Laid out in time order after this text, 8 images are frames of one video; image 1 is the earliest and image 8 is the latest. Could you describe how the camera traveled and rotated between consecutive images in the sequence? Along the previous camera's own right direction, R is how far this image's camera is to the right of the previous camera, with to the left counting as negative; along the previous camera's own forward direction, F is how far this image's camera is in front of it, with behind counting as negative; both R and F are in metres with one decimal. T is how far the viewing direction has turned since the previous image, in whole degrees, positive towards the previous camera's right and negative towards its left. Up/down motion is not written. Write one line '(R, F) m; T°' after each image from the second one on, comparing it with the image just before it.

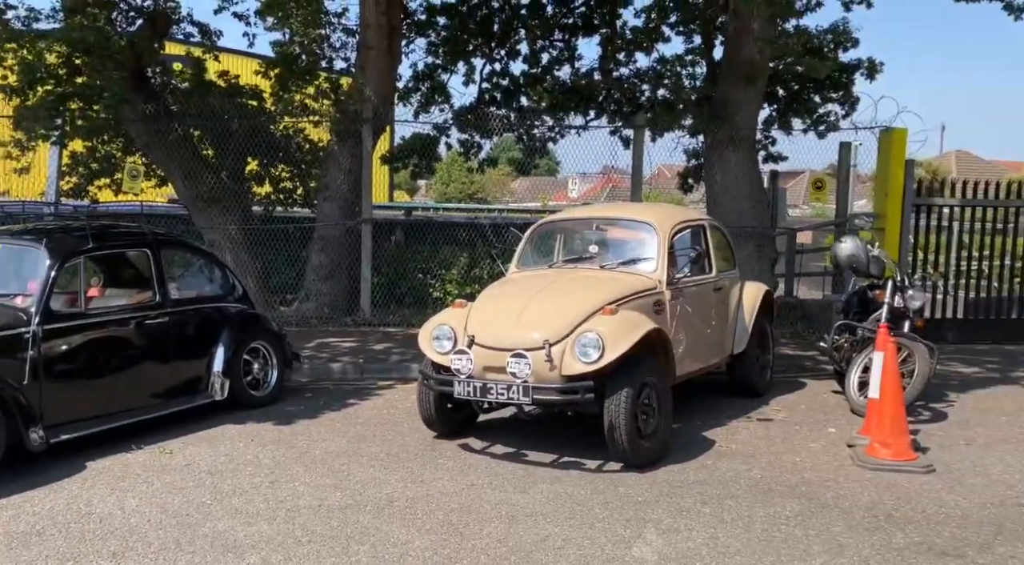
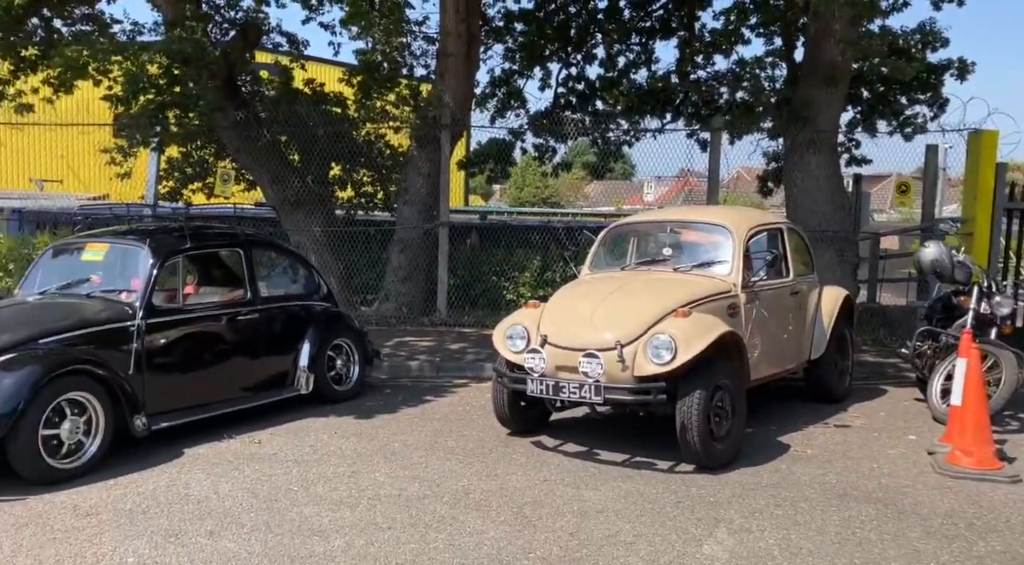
(0.0, -0.1) m; -5°
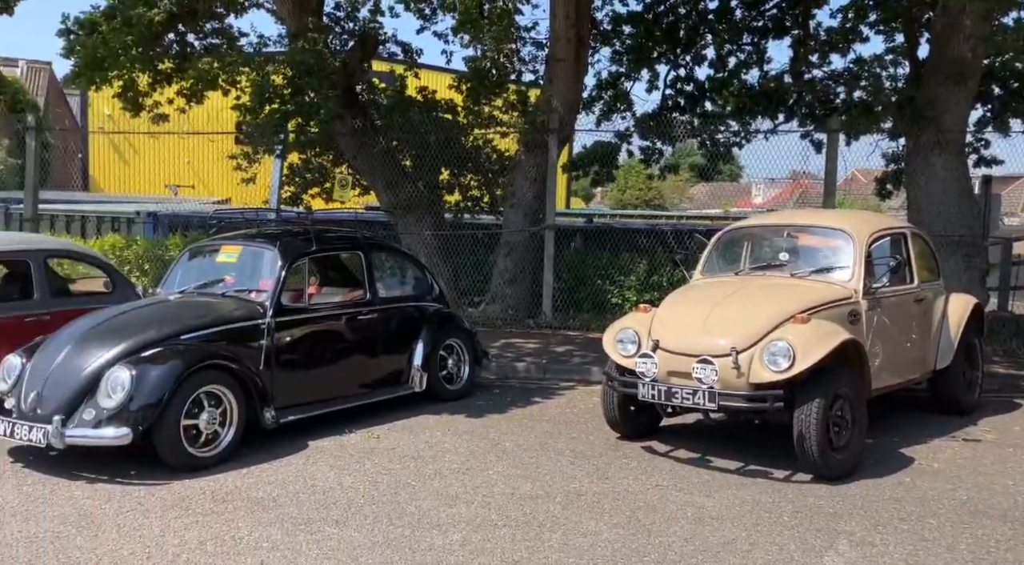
(0.0, 0.0) m; -7°
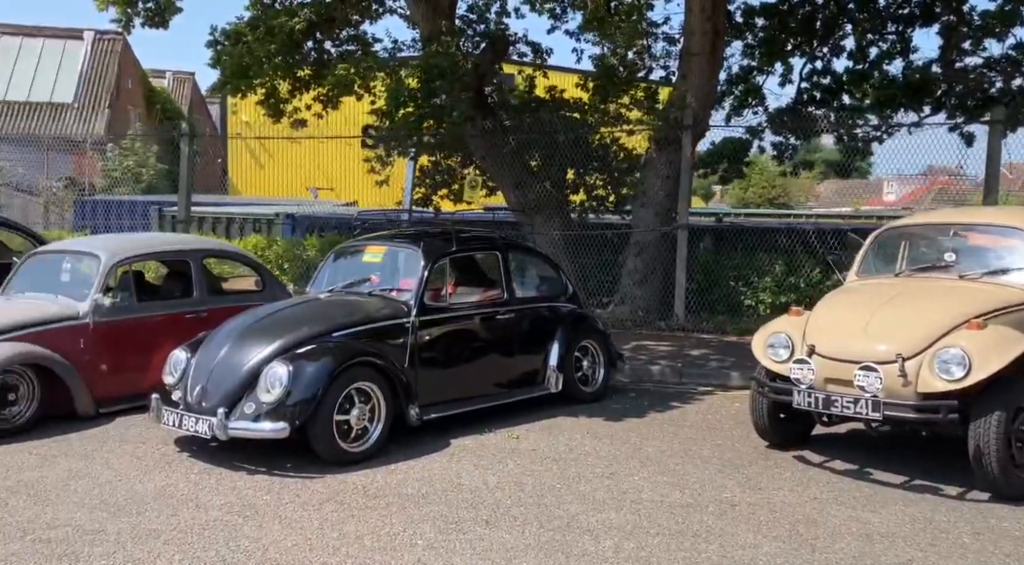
(-0.1, 0.0) m; -8°
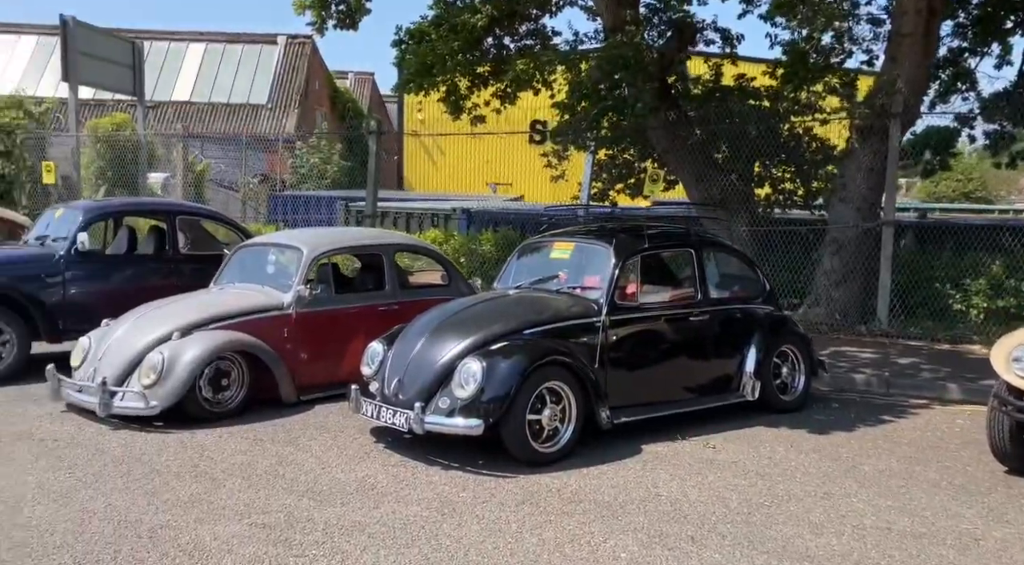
(-0.1, +0.1) m; -11°
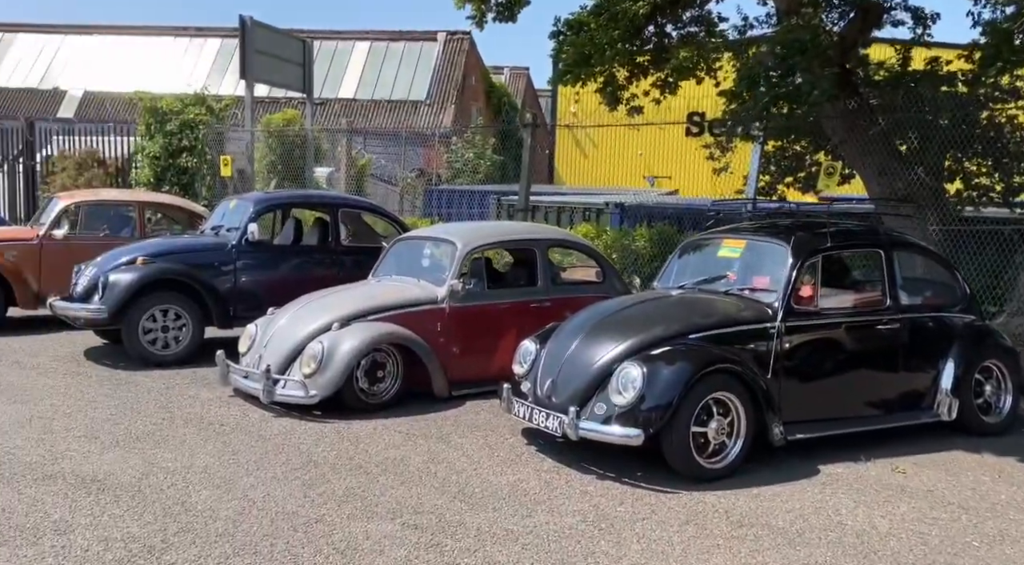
(-0.1, +0.2) m; -9°
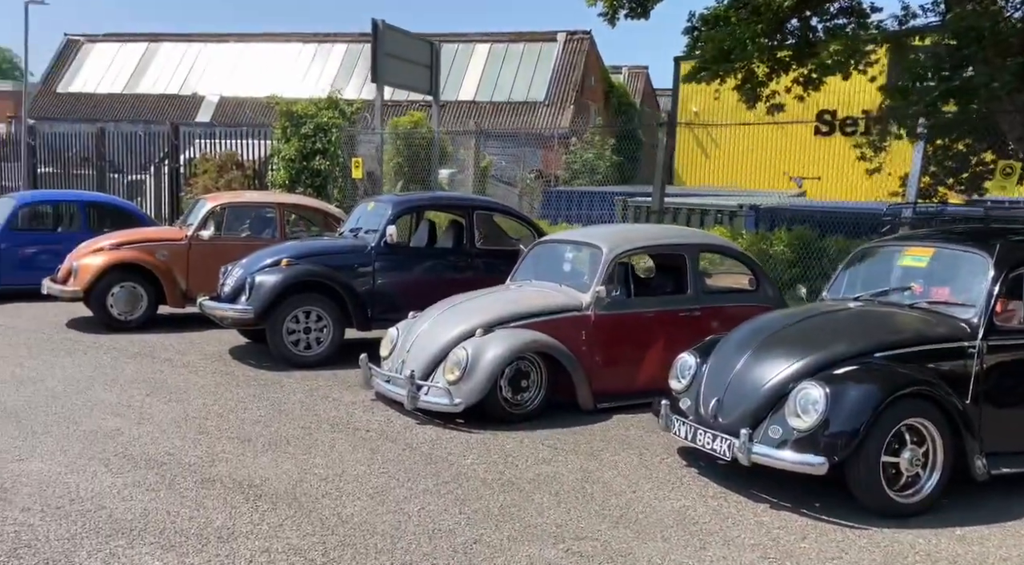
(-0.3, +0.2) m; -7°
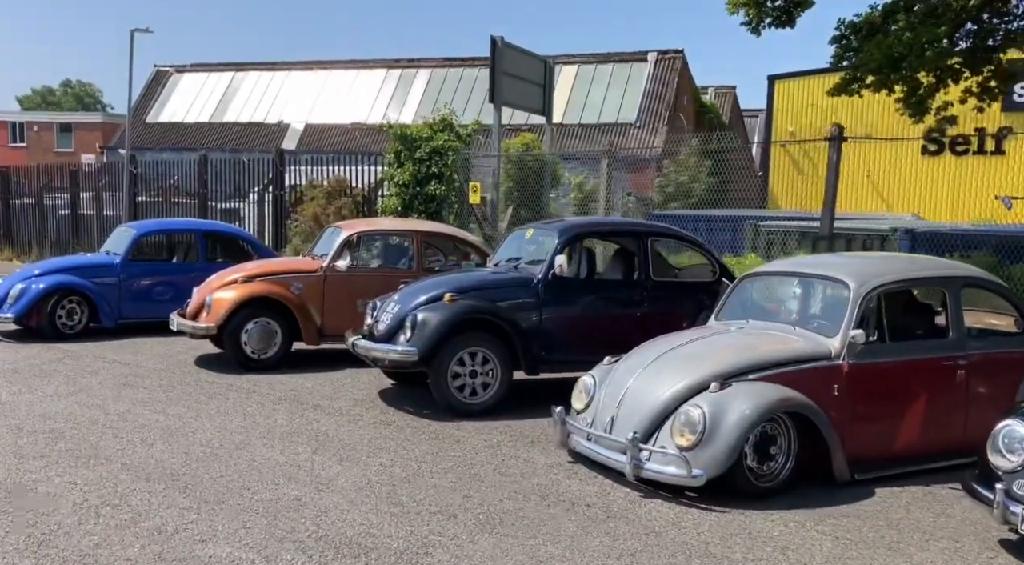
(-1.0, +0.9) m; -4°
